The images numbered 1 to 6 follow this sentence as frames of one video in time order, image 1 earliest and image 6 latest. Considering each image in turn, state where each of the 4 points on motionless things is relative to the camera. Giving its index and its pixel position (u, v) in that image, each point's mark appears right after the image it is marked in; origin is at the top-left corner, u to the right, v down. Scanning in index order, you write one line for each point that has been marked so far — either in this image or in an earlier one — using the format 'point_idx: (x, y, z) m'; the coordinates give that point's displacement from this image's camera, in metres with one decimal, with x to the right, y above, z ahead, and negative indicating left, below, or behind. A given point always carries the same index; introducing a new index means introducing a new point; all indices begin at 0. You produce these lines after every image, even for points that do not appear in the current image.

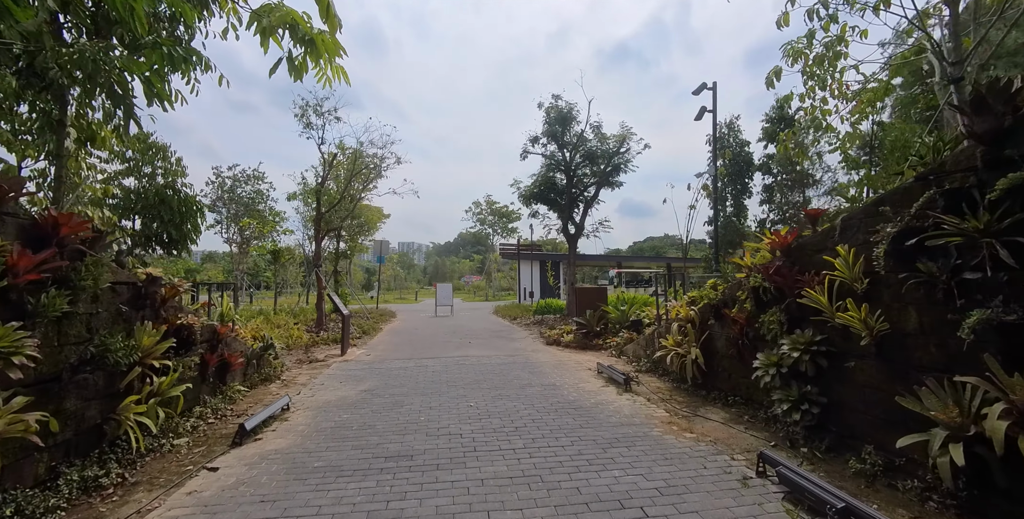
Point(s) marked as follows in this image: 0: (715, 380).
0: (+2.6, -1.5, +5.4) m
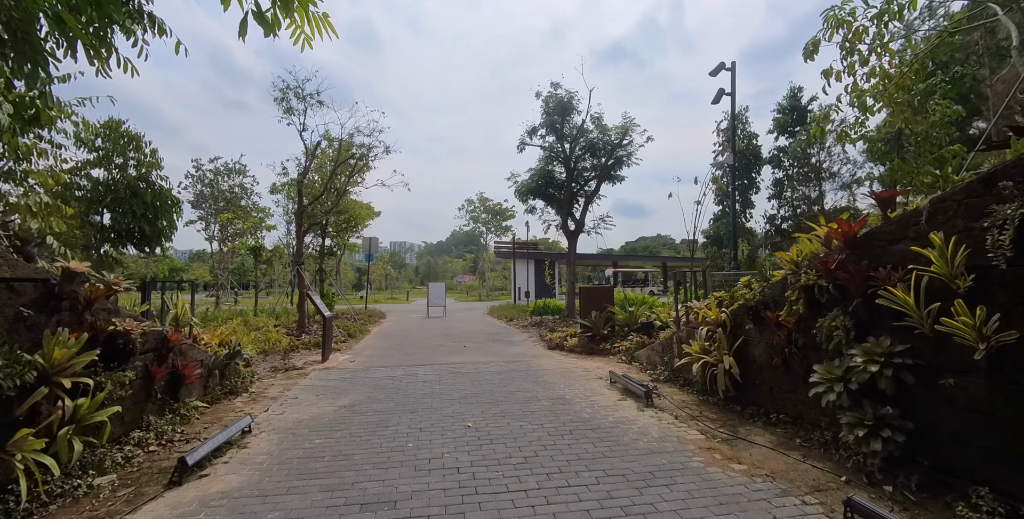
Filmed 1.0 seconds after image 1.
0: (+2.6, -1.5, +4.7) m
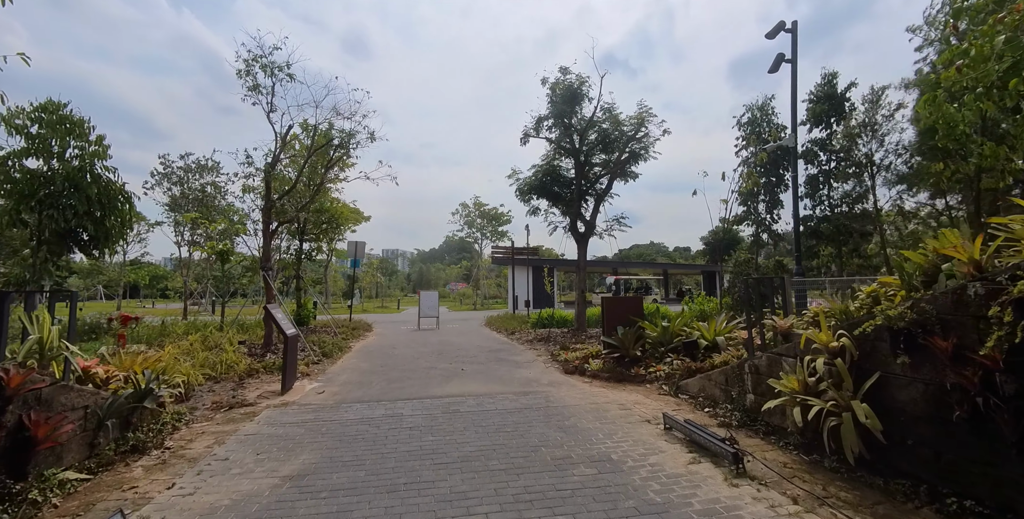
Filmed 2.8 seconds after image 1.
0: (+2.8, -1.5, +3.1) m
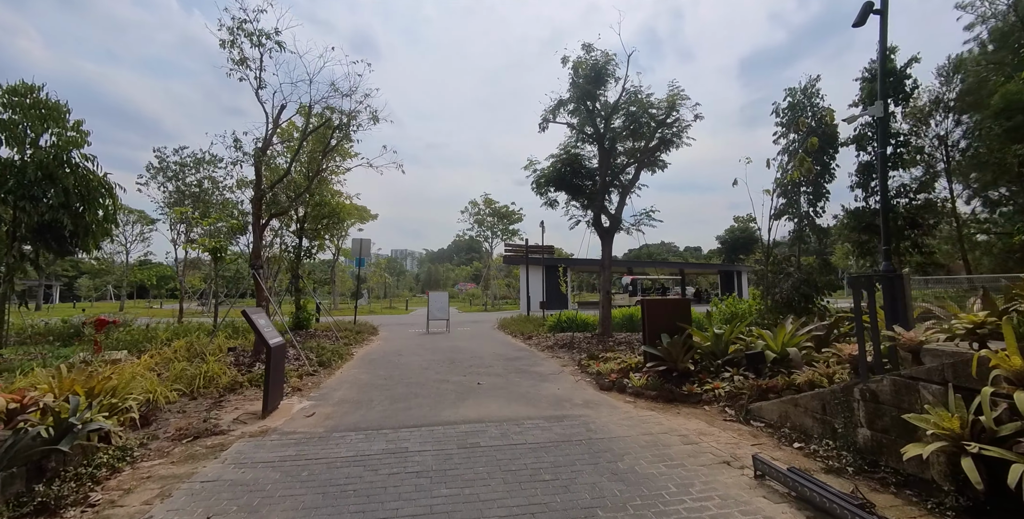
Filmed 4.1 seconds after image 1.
0: (+3.1, -1.4, +2.0) m
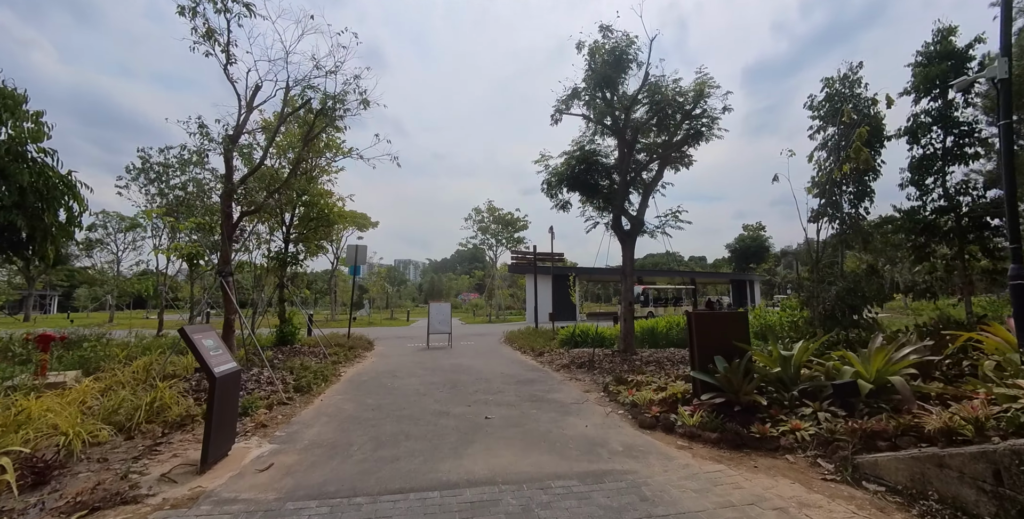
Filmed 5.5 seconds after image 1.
0: (+3.3, -1.3, +0.7) m
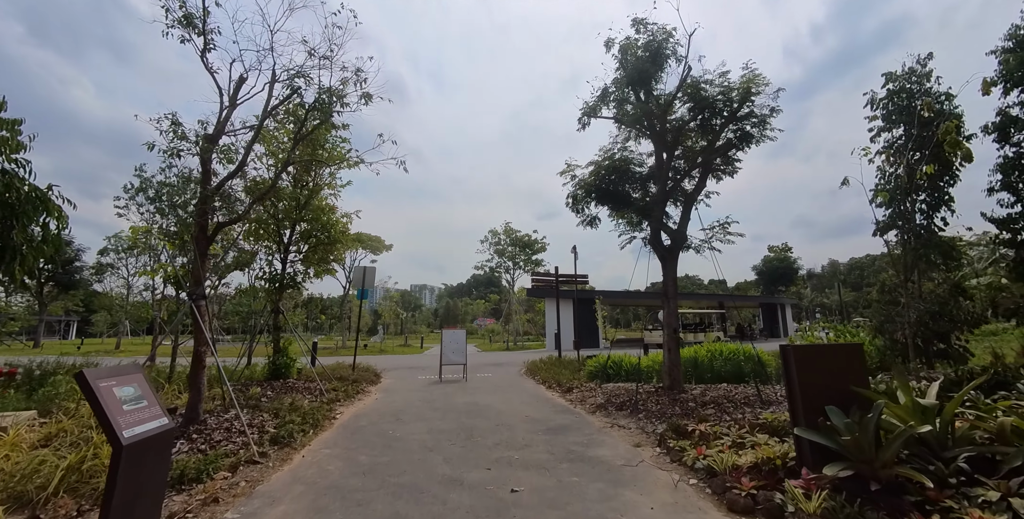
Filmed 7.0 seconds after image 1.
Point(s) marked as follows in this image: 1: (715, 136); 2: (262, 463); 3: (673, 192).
0: (+3.4, -1.2, -0.7) m
1: (+4.2, +2.6, +8.9) m
2: (-2.7, -2.2, +4.6) m
3: (+3.5, +1.5, +9.4) m
